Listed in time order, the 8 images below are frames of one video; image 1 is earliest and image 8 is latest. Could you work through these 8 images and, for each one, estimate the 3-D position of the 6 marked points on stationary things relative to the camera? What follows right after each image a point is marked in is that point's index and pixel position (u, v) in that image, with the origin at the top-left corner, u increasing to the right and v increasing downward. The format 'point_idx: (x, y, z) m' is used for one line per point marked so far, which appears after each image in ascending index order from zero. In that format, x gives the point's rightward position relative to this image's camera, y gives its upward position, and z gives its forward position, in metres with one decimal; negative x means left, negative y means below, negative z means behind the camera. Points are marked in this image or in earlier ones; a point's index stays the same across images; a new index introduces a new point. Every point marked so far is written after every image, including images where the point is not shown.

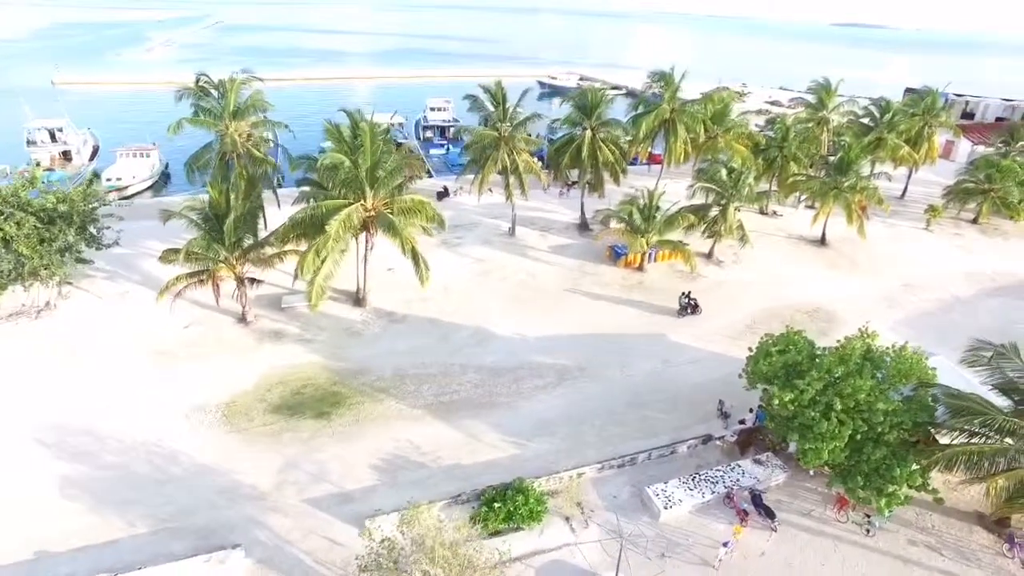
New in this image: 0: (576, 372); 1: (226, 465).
0: (+1.8, -2.7, +18.1) m
1: (-7.0, -4.4, +14.2) m
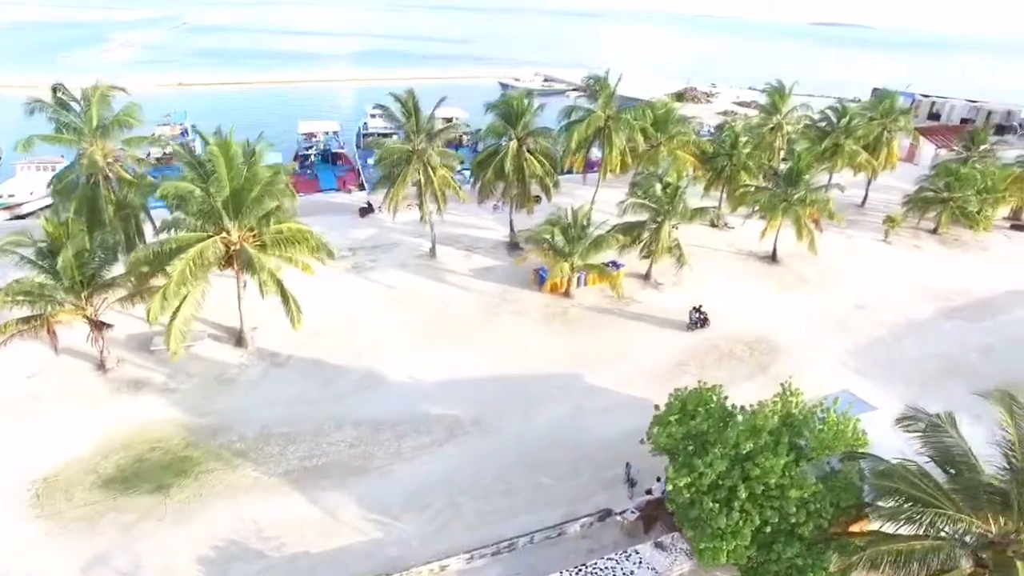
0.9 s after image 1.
0: (-1.2, -3.8, +15.8) m
1: (-10.0, -5.6, +11.6) m
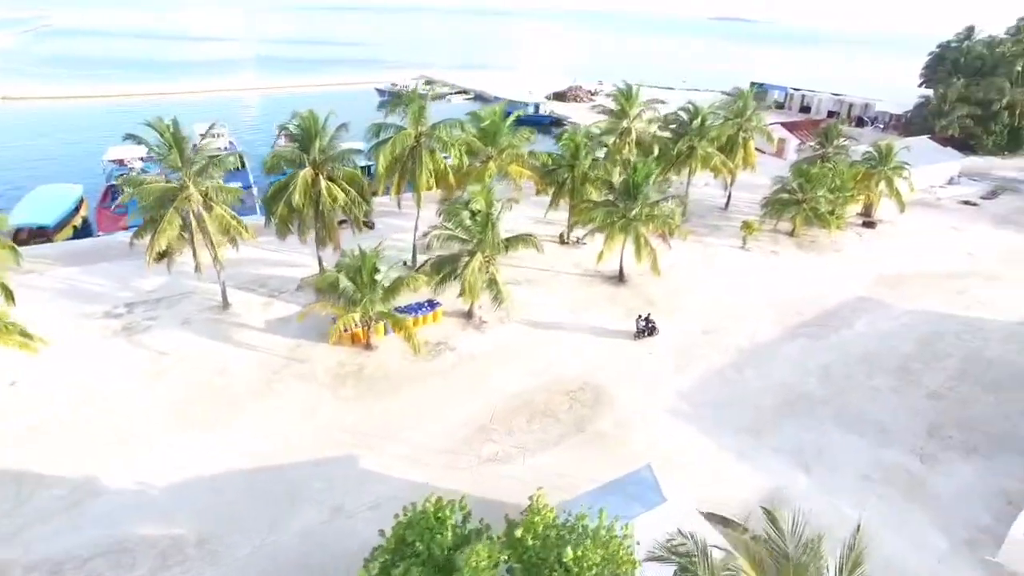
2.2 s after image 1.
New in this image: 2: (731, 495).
0: (-6.9, -5.7, +12.2) m
1: (-15.0, -8.1, +7.1) m
2: (+5.4, -5.1, +14.1) m
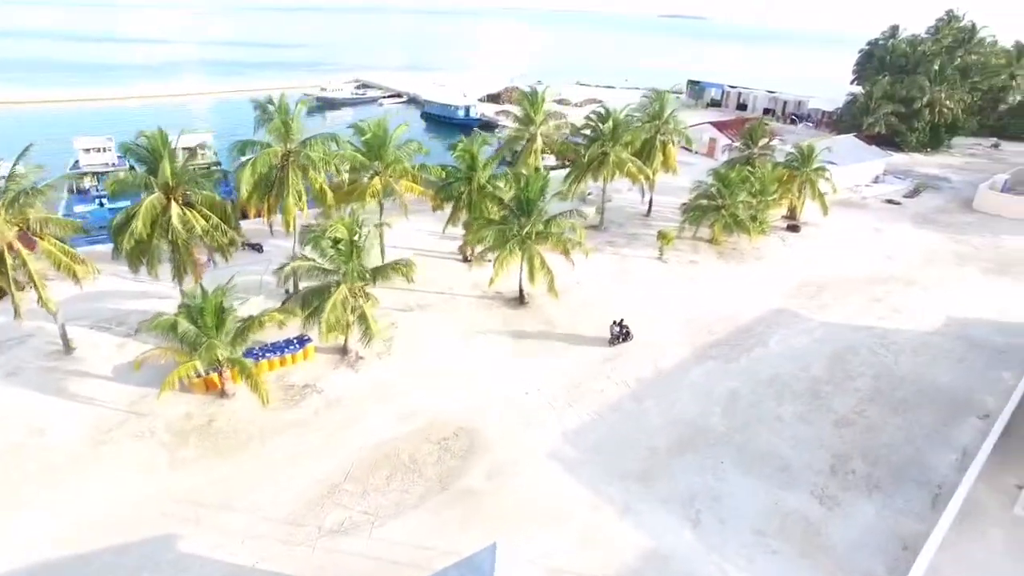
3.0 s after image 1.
0: (-10.1, -6.9, +9.9) m
1: (-17.7, -9.6, +4.3) m
2: (+2.0, -5.9, +12.5) m
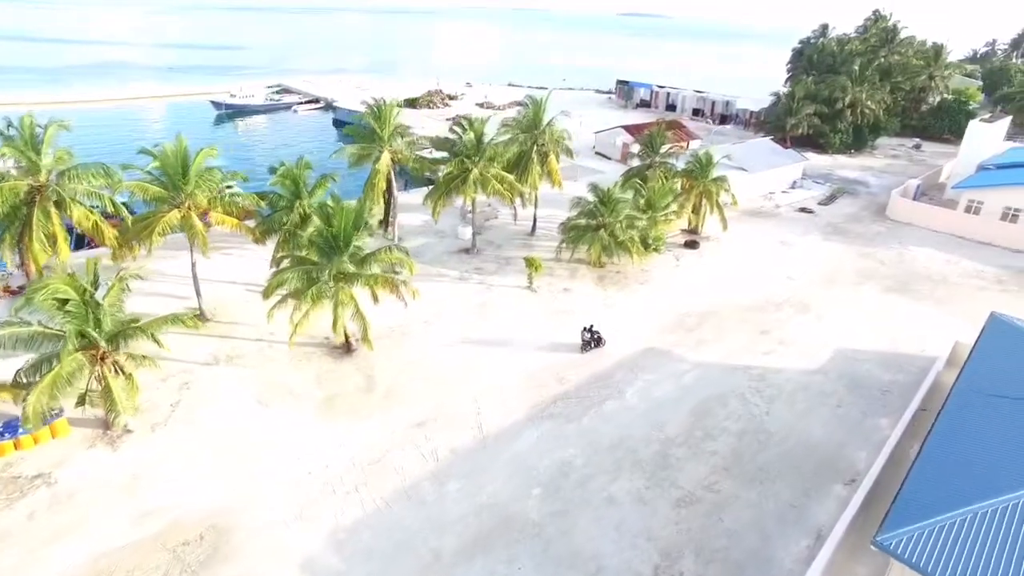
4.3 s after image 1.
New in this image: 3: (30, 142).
0: (-15.2, -8.8, +6.2) m
1: (-22.4, -11.7, +0.2) m
2: (-3.2, -7.4, +9.4) m
3: (-13.9, +4.2, +16.3) m
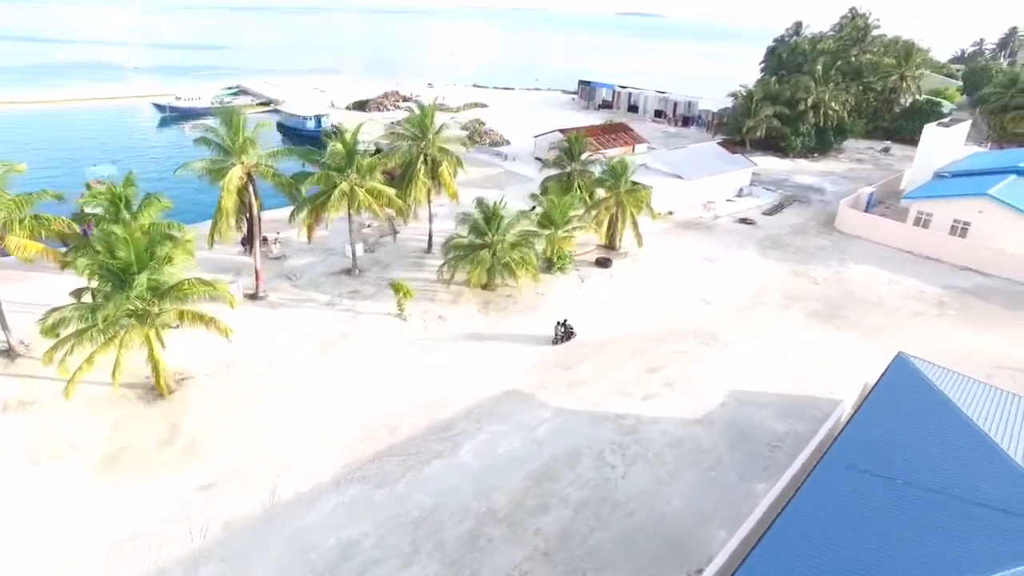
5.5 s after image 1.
0: (-20.1, -9.8, +3.6) m
1: (-27.4, -12.7, -2.4) m
2: (-8.2, -8.5, +6.8) m
3: (-18.8, +3.2, +13.6) m
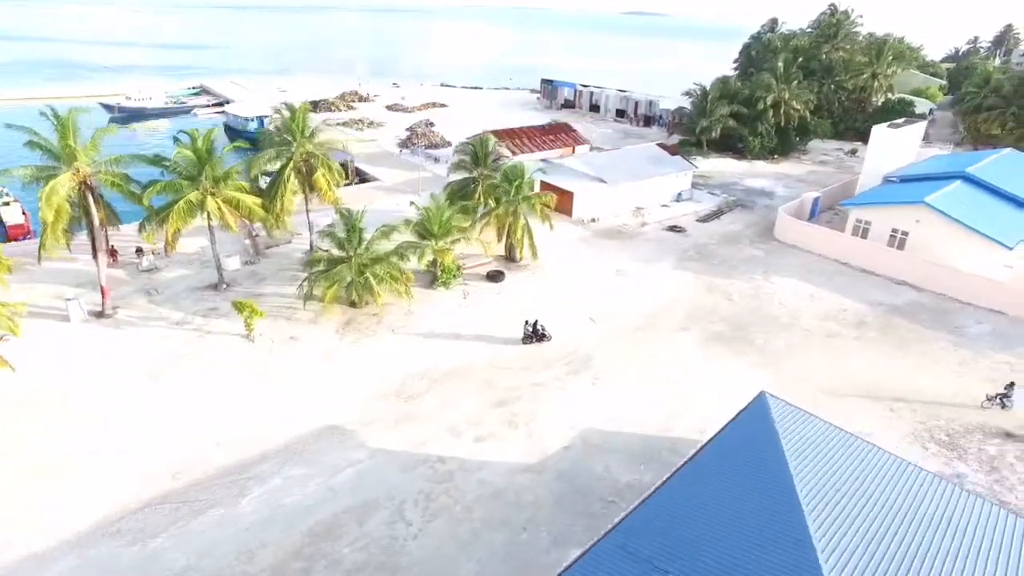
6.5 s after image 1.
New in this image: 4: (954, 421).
0: (-25.2, -10.5, +1.7) m
1: (-32.6, -13.3, -4.2) m
2: (-13.2, -9.1, +4.8) m
3: (-23.7, +2.5, +11.8) m
4: (+13.0, -3.9, +16.9) m
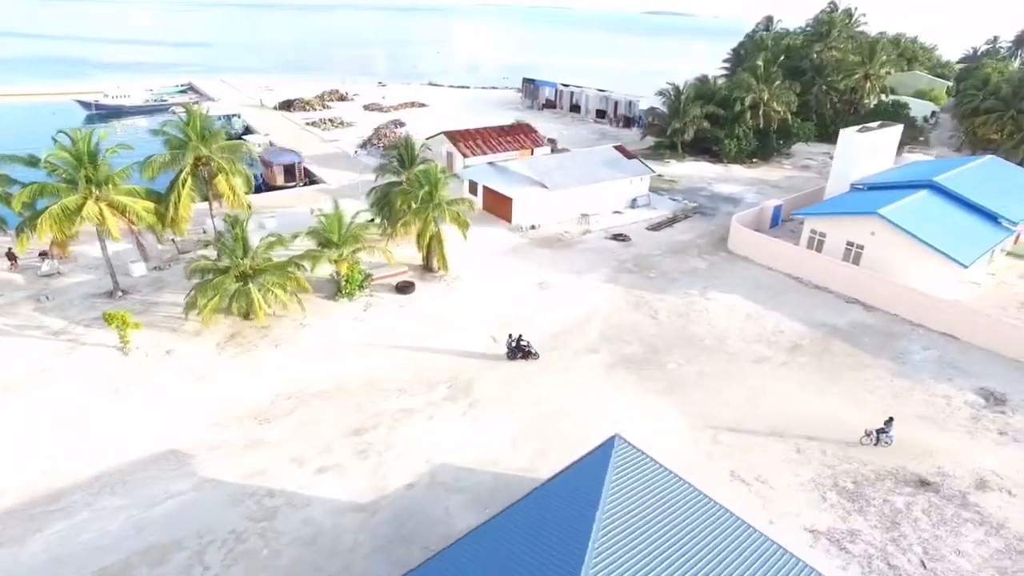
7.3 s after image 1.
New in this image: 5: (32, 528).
0: (-29.5, -10.6, +1.0) m
1: (-37.1, -13.3, -4.7) m
2: (-17.4, -9.4, +3.7) m
3: (-27.5, +2.4, +10.9) m
4: (+9.2, -4.6, +15.0) m
5: (-10.5, -5.3, +12.8) m
